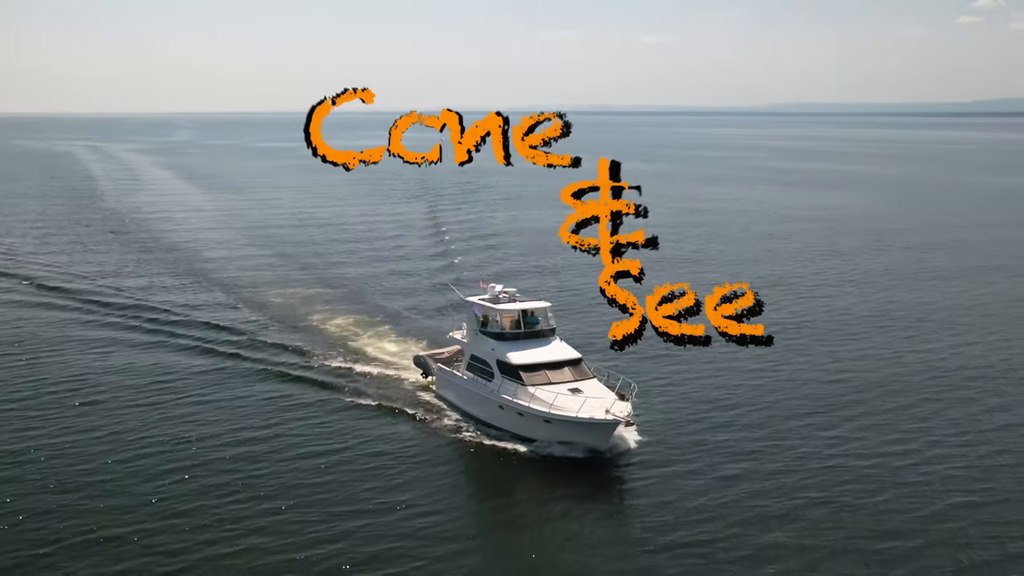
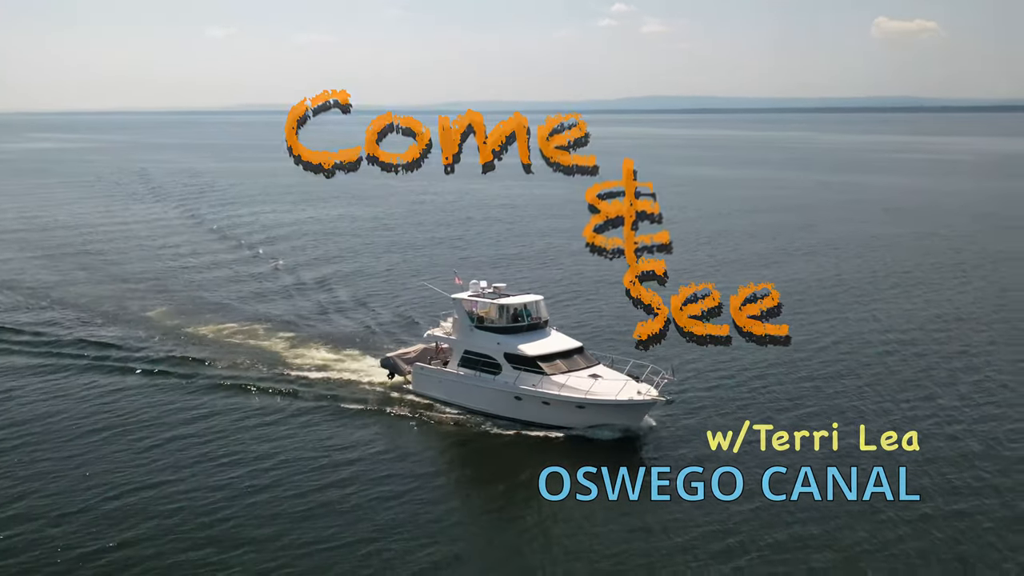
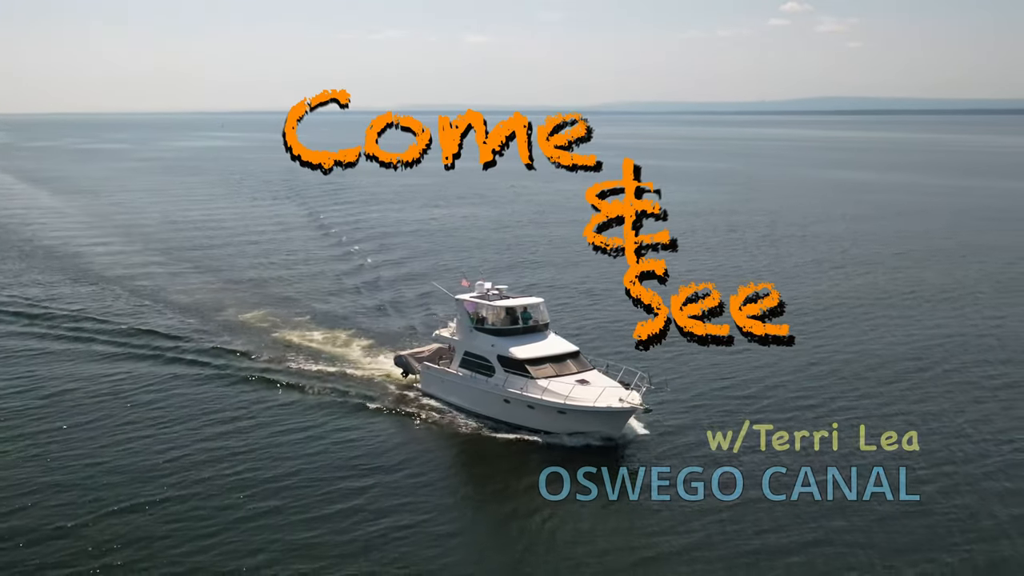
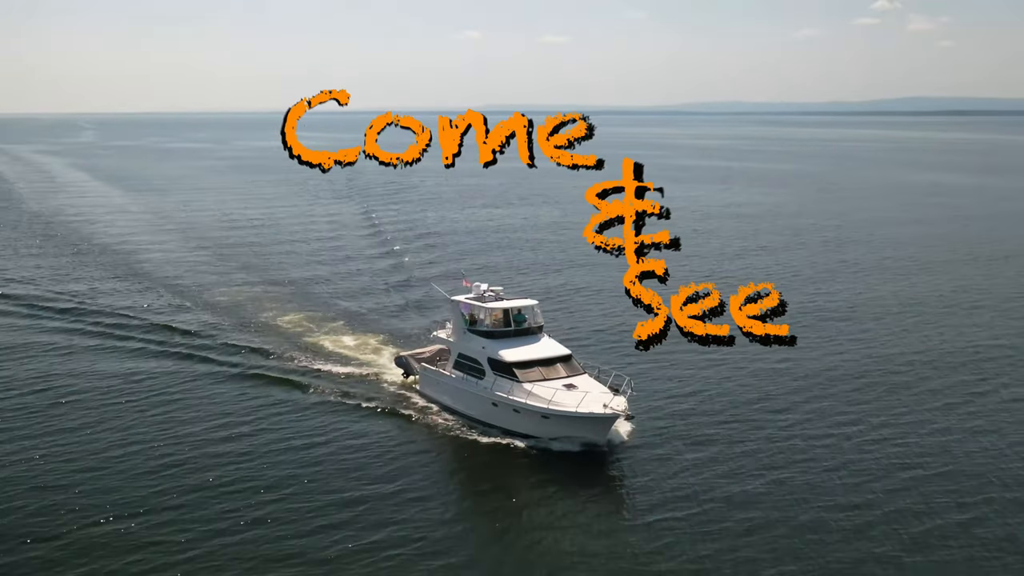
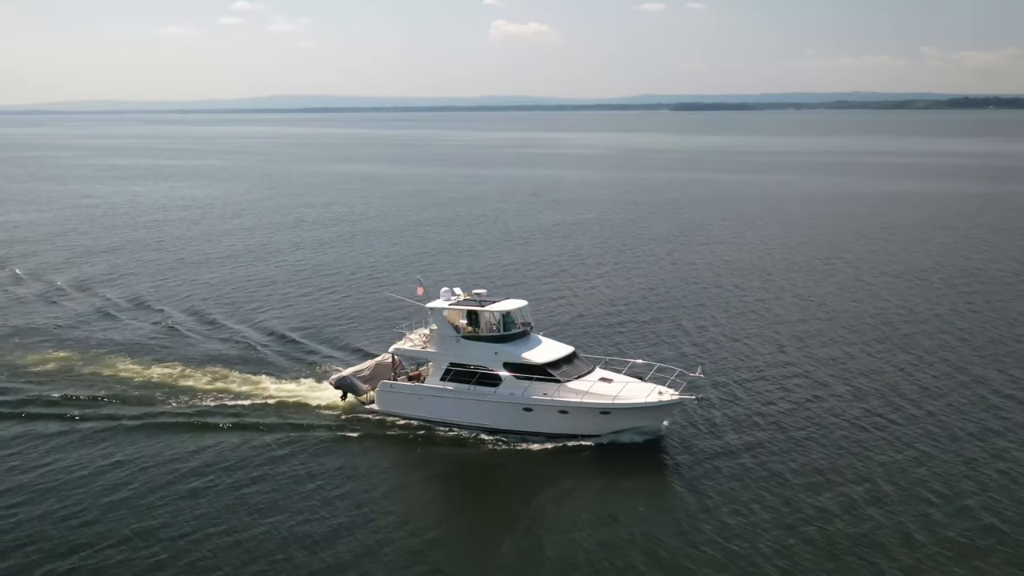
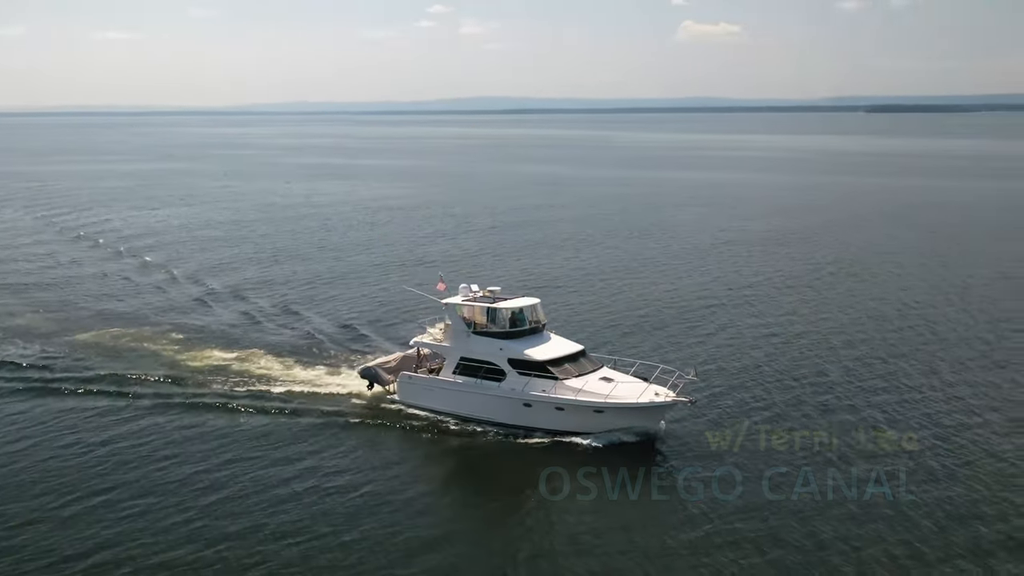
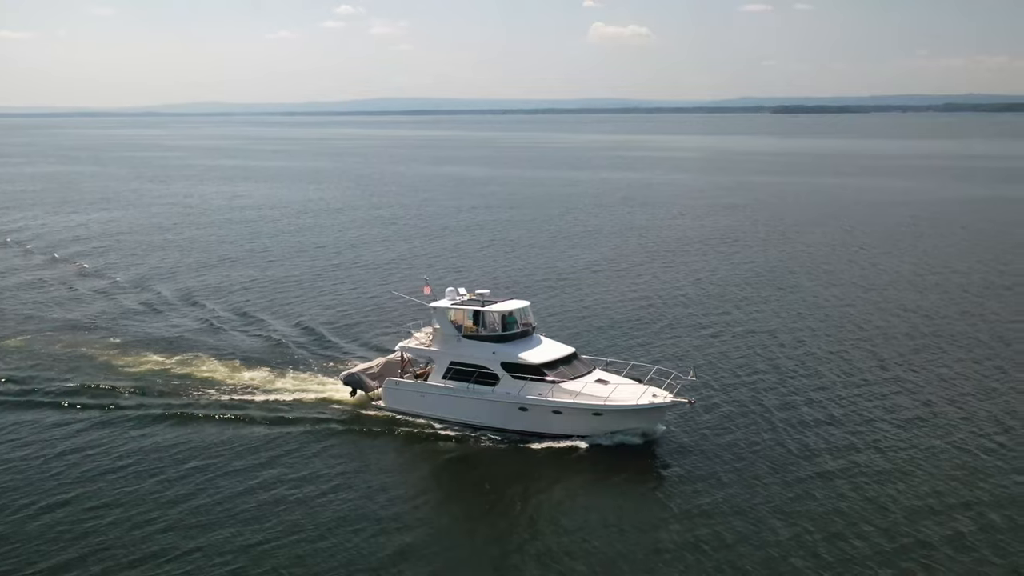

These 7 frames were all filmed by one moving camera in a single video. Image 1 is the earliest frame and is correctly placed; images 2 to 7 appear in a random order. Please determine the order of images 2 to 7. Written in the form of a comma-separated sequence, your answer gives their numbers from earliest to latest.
4, 3, 2, 6, 7, 5
